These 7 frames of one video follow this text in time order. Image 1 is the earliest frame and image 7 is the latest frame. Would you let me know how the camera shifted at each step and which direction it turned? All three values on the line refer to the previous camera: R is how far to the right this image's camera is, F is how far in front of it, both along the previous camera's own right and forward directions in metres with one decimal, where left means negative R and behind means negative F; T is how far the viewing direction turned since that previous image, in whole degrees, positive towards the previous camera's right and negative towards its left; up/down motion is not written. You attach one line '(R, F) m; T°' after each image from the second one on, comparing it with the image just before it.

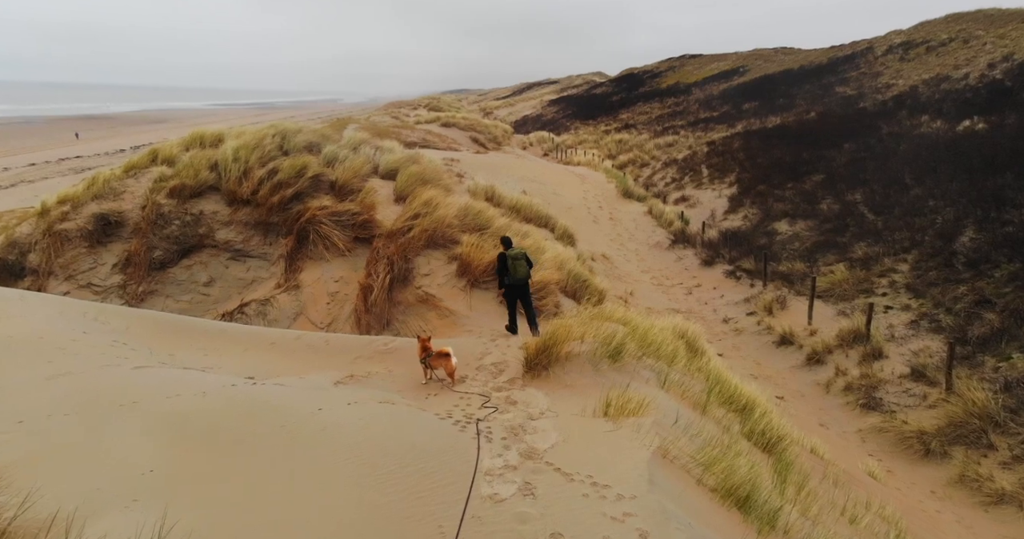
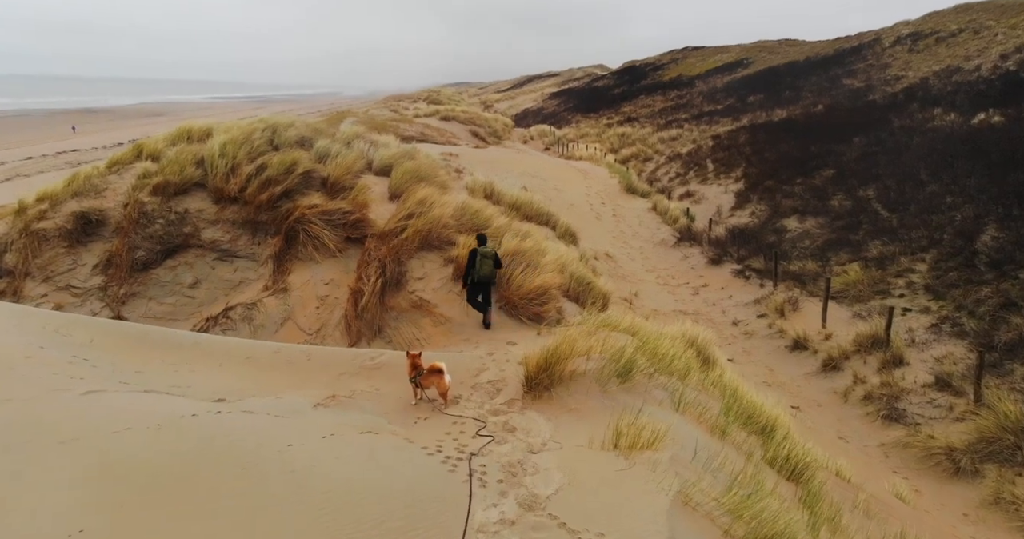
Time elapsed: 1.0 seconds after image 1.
(0.0, +0.4) m; 0°
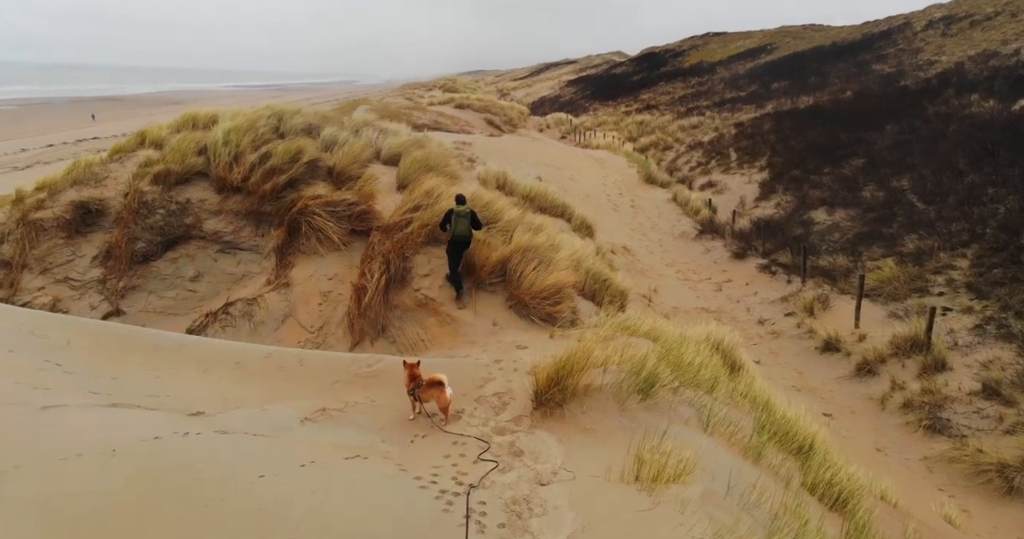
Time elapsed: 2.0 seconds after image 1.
(0.0, +0.4) m; -1°
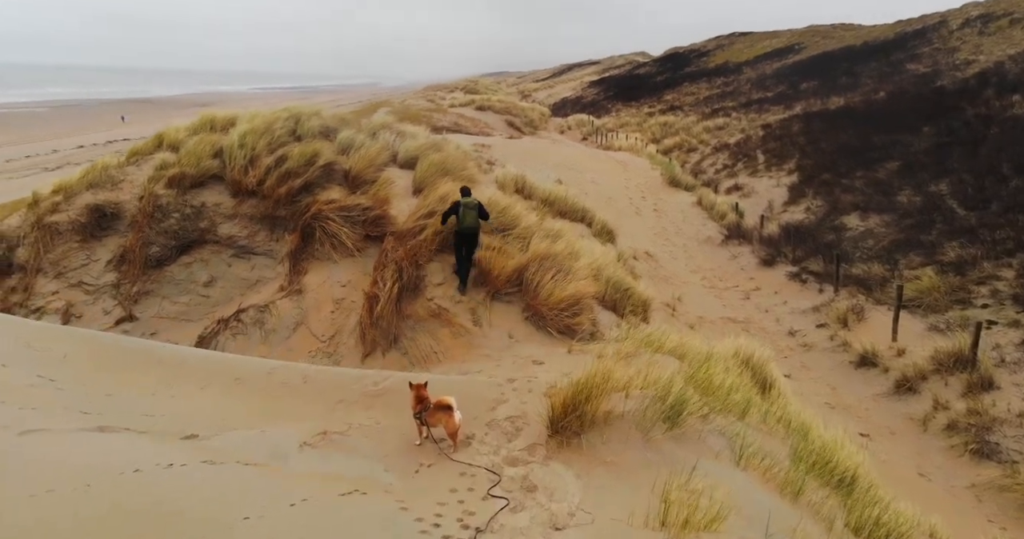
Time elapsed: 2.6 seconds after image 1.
(0.0, +0.3) m; -2°
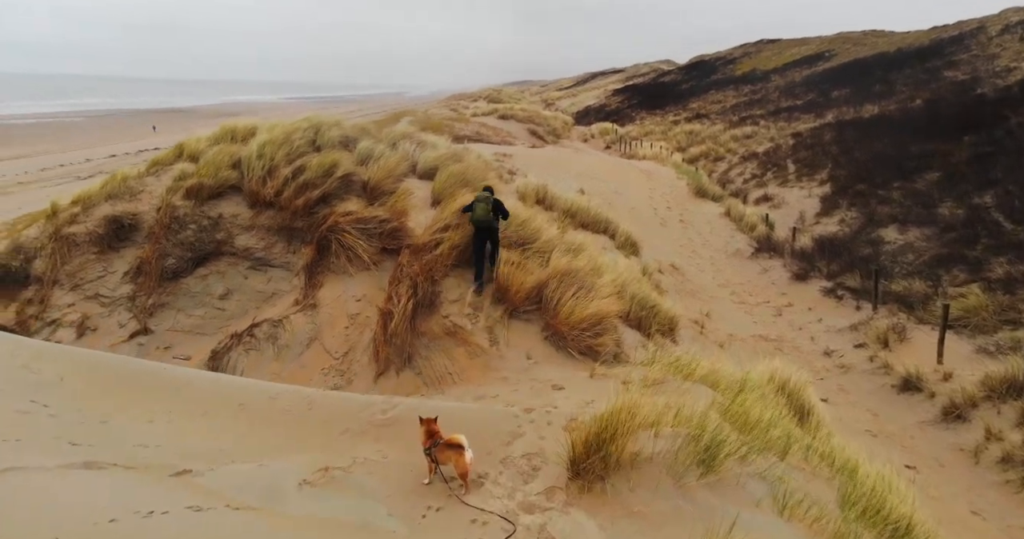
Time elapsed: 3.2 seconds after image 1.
(0.0, +0.3) m; -2°
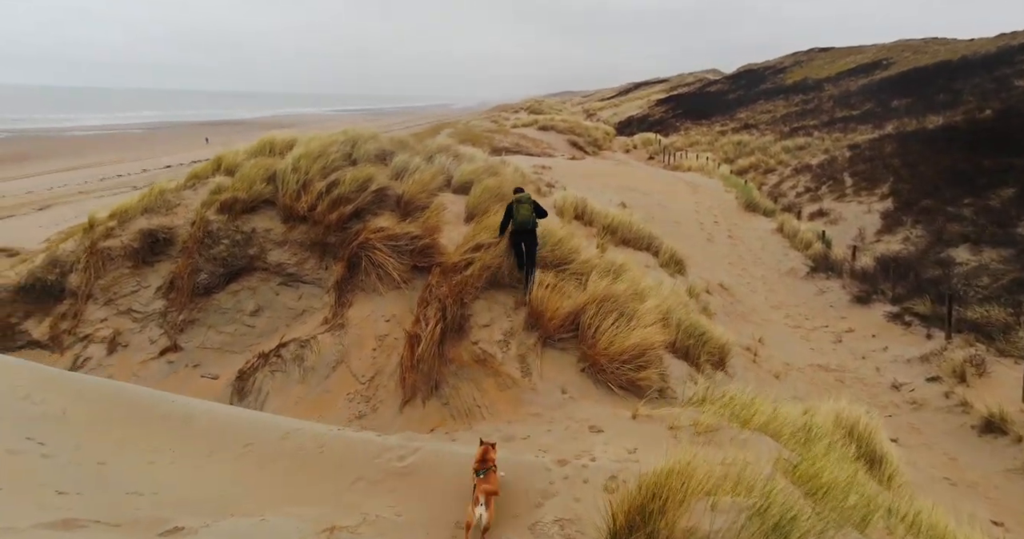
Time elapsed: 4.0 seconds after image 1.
(0.0, +0.4) m; -4°
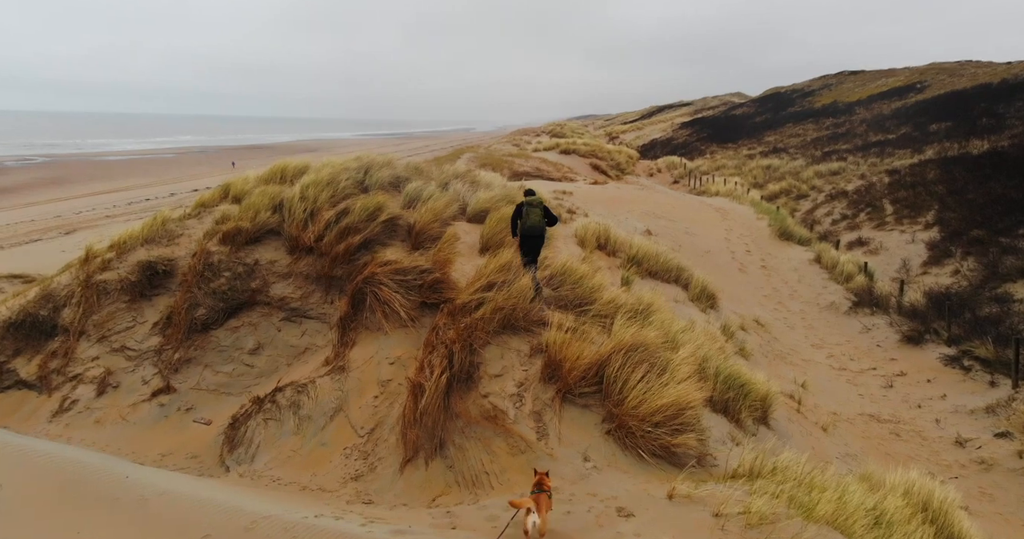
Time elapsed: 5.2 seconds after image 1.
(0.0, +0.6) m; -2°
